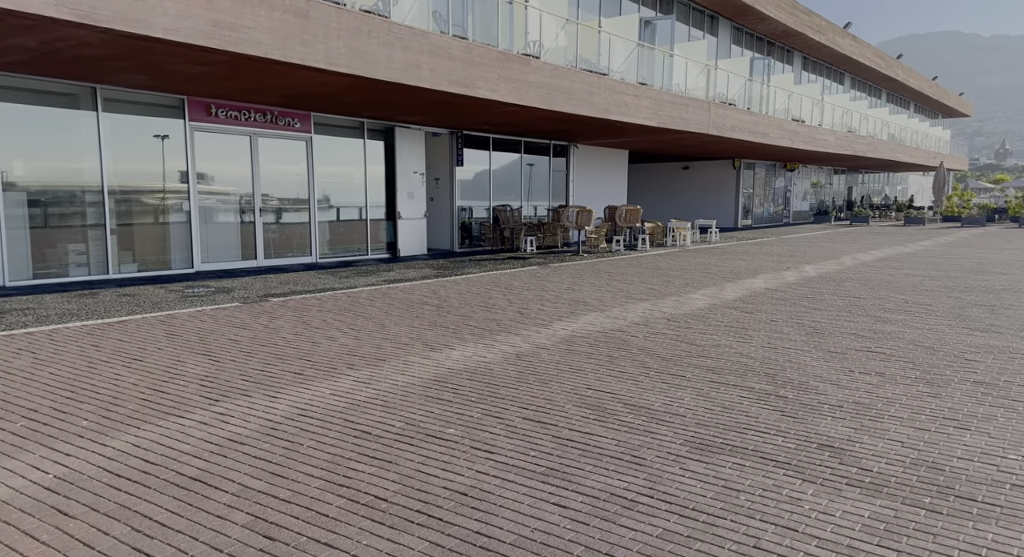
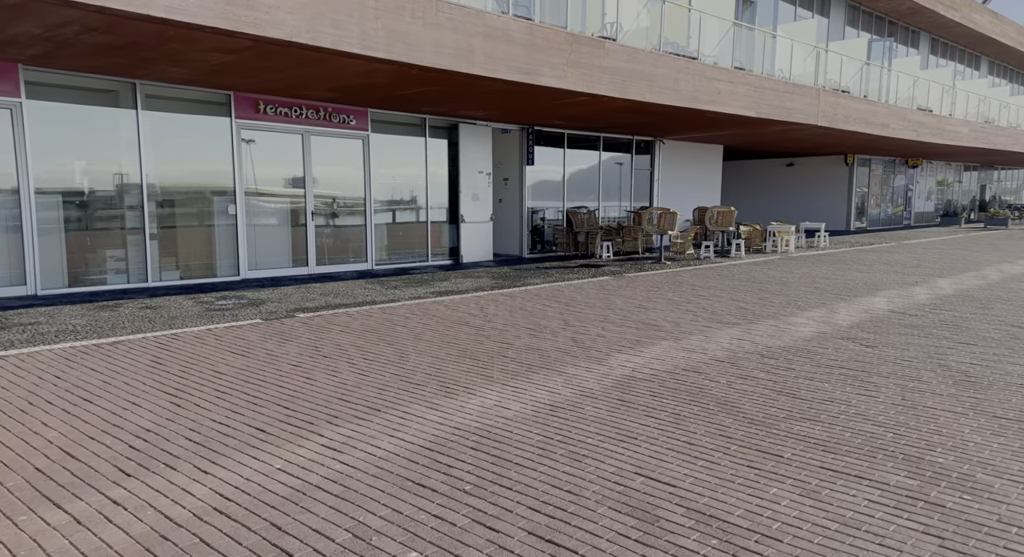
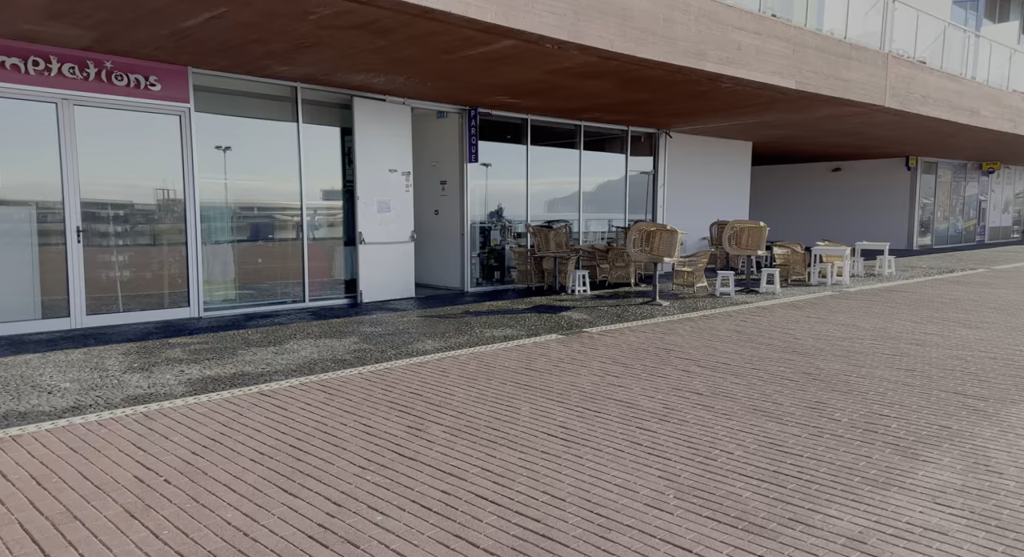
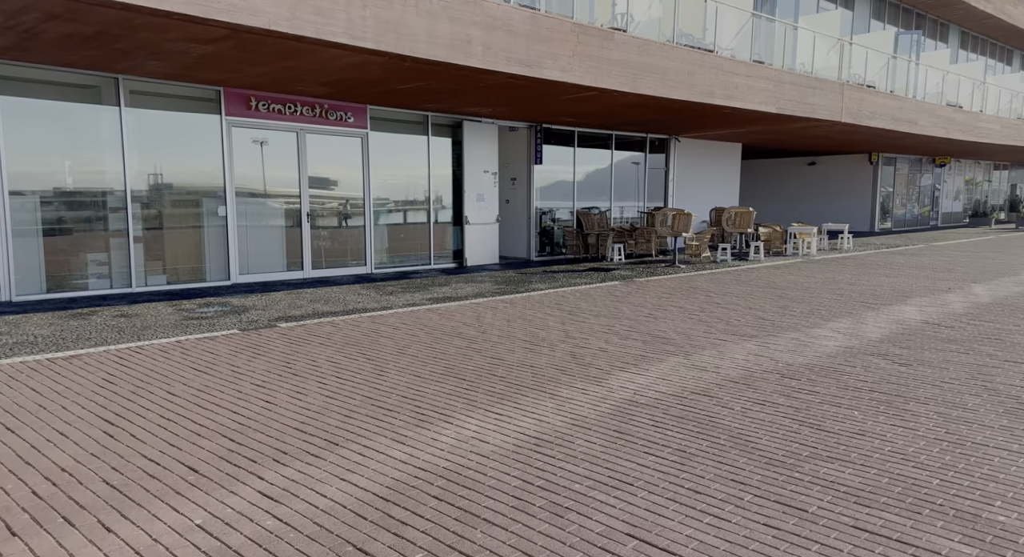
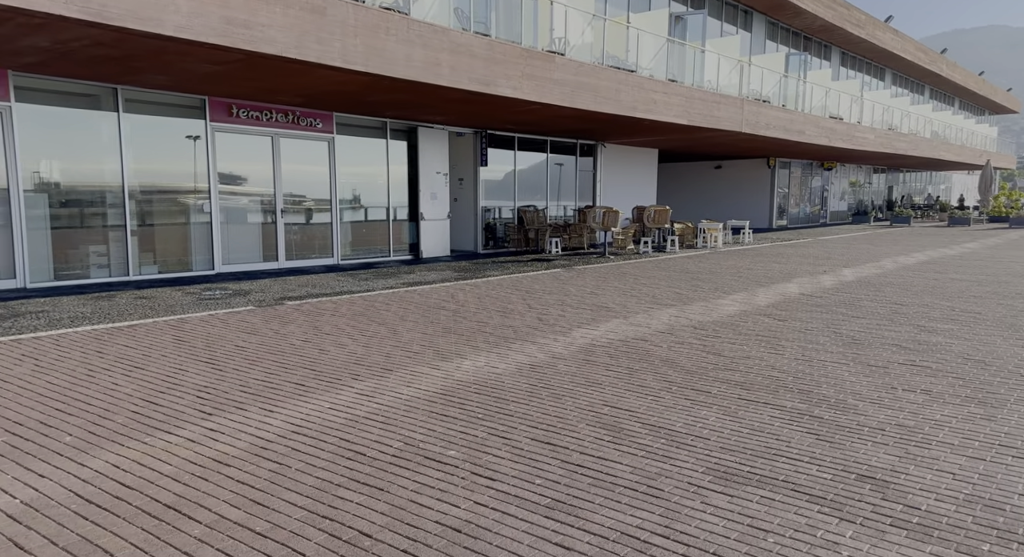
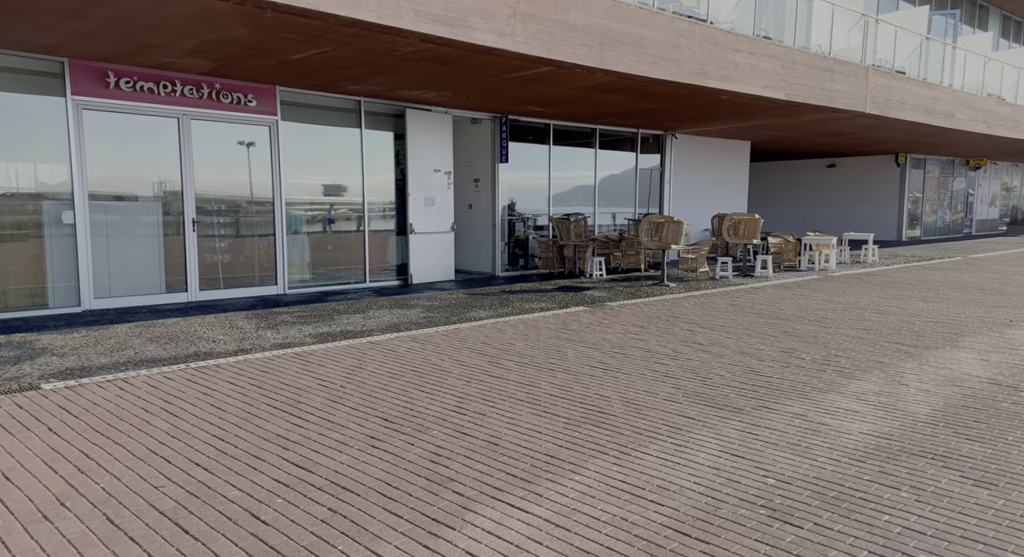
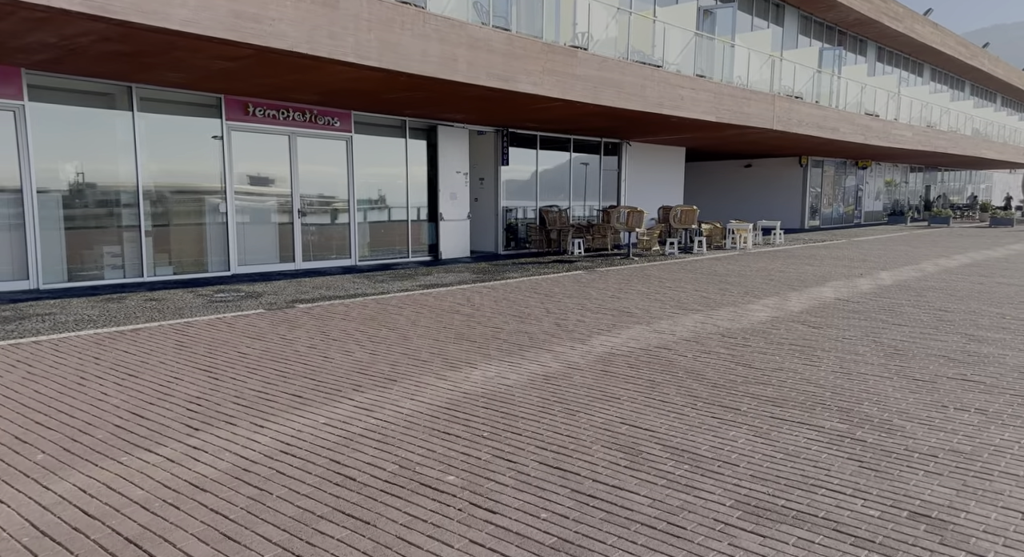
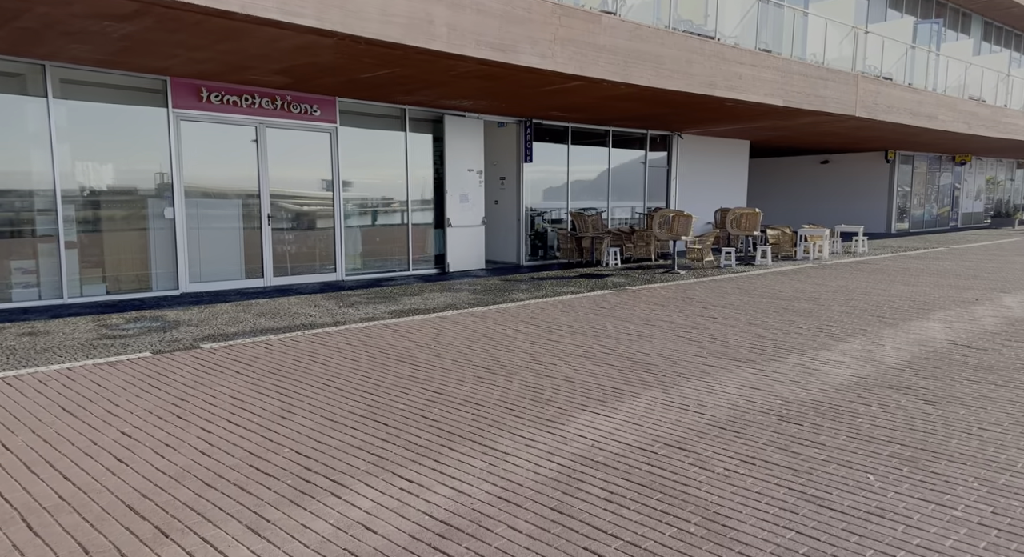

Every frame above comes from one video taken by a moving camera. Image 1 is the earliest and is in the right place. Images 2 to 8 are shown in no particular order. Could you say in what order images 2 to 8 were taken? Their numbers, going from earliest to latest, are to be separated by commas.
5, 7, 2, 4, 8, 6, 3
